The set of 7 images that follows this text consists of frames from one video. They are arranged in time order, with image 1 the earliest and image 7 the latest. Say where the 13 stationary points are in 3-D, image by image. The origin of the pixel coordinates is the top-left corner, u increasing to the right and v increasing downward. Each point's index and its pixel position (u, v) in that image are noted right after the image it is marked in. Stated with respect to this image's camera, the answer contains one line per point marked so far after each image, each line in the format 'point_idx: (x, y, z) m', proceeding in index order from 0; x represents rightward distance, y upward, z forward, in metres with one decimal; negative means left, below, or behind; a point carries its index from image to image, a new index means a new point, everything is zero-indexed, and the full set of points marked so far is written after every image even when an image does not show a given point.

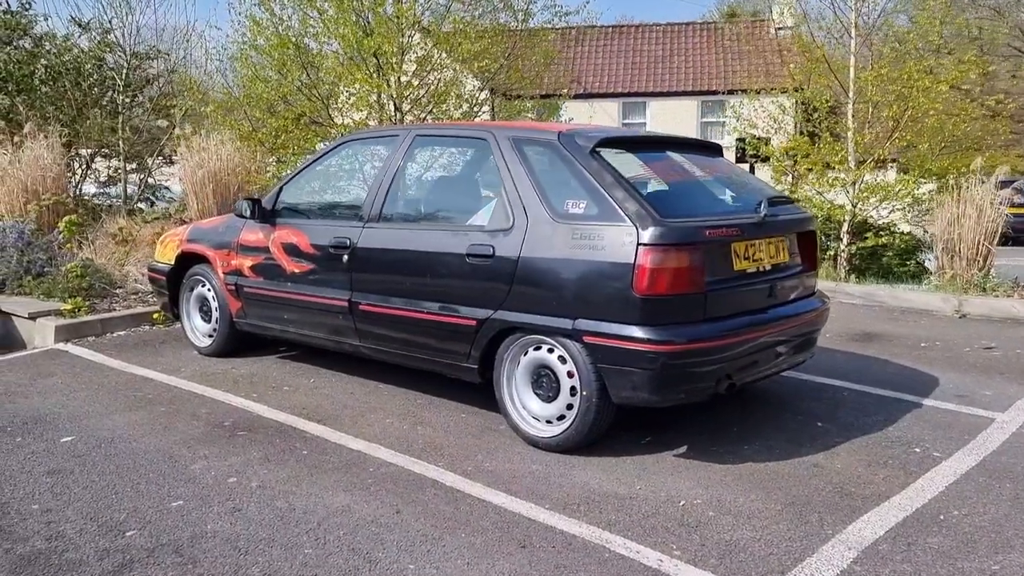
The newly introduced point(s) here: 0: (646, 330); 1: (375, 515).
0: (+0.6, -0.2, +3.9) m
1: (-0.5, -0.9, +3.5) m
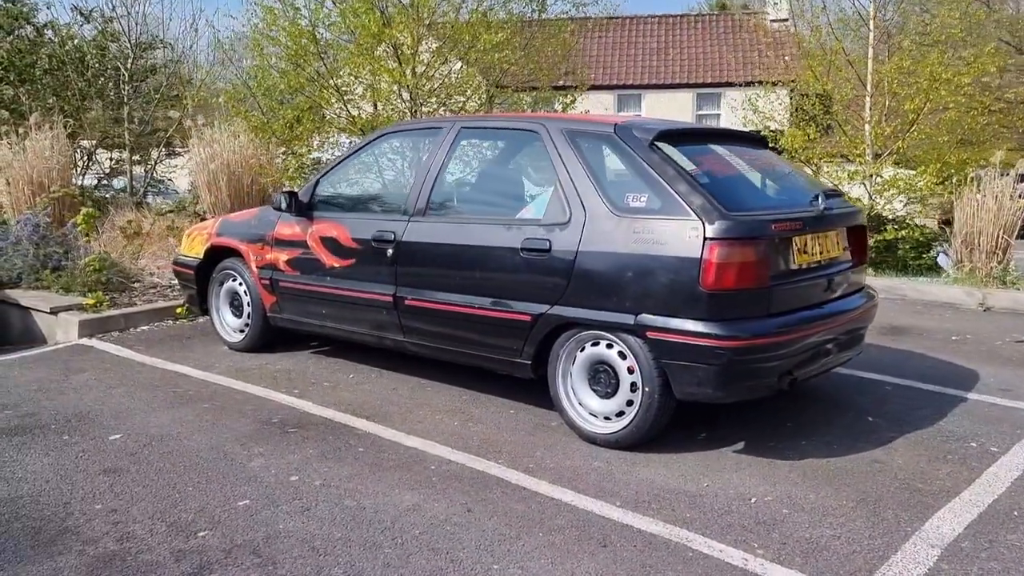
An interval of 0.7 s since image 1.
0: (+0.9, -0.2, +3.8) m
1: (-0.2, -0.9, +3.4) m
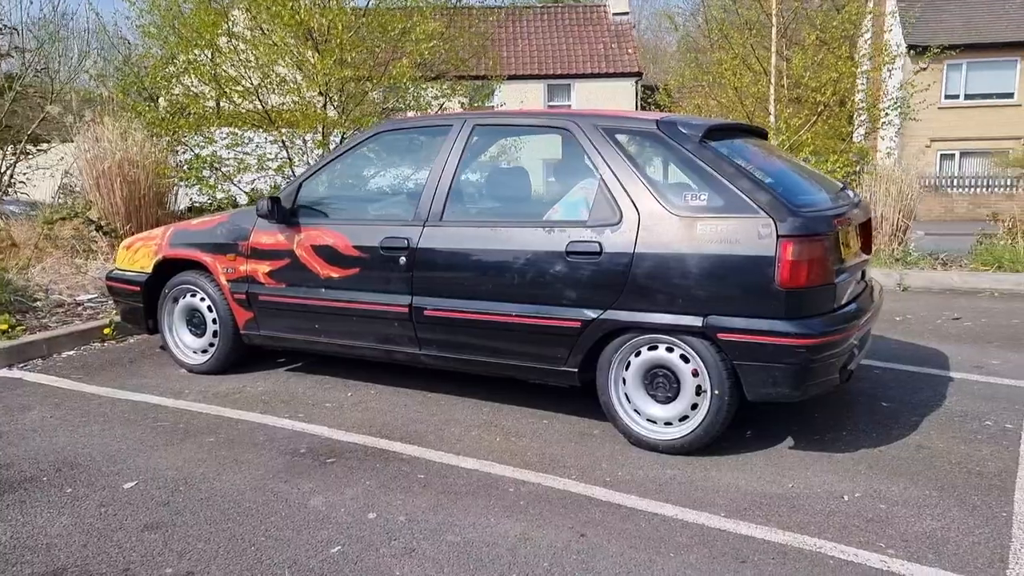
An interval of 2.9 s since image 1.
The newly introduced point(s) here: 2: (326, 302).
0: (+1.2, -0.2, +3.8) m
1: (+0.2, -0.9, +3.2) m
2: (-1.0, -0.1, +4.9) m
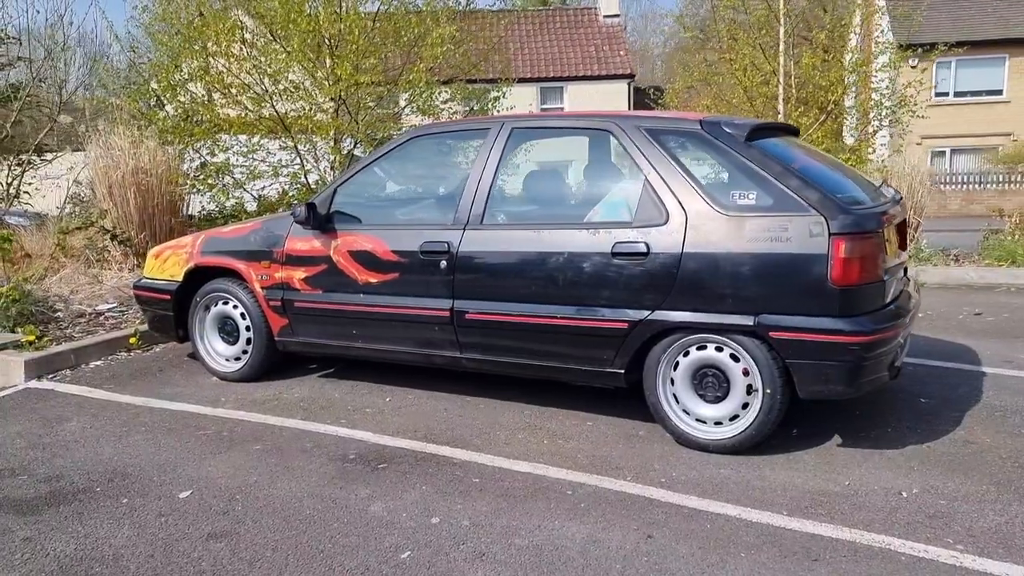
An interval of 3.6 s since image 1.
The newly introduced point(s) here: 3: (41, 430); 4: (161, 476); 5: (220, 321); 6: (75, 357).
0: (+1.4, -0.1, +3.8) m
1: (+0.4, -0.9, +3.2) m
2: (-0.8, -0.1, +4.8) m
3: (-2.5, -0.7, +4.7) m
4: (-1.5, -0.8, +3.9) m
5: (-1.8, -0.2, +5.5) m
6: (-2.9, -0.5, +6.0) m
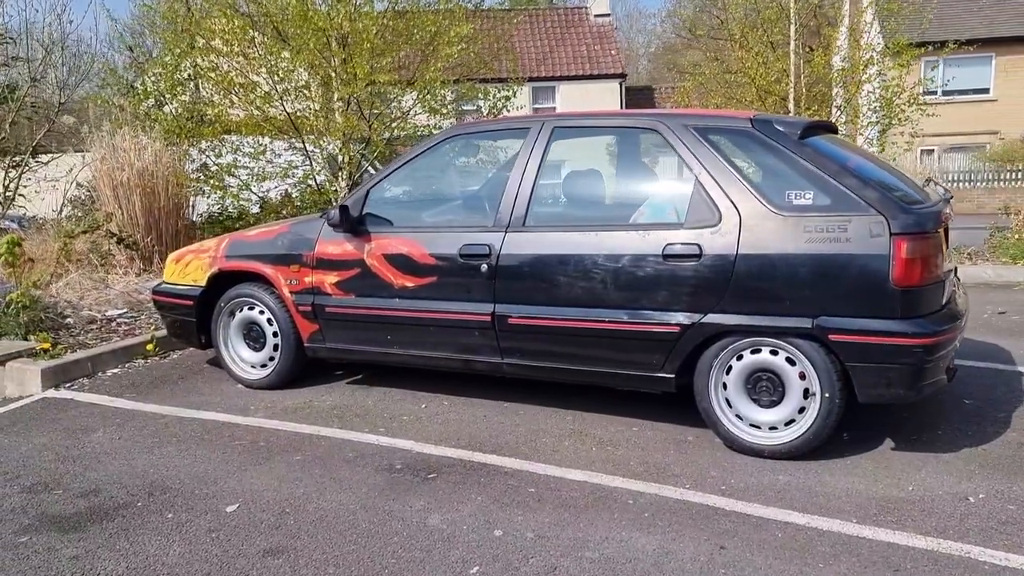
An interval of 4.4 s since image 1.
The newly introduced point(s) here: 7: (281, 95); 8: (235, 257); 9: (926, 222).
0: (+1.6, -0.1, +3.7) m
1: (+0.7, -0.9, +3.1) m
2: (-0.6, -0.1, +4.7) m
3: (-2.2, -0.8, +4.5) m
4: (-1.3, -0.8, +3.7) m
5: (-1.6, -0.2, +5.3) m
6: (-2.7, -0.5, +5.8) m
7: (-2.3, +1.9, +8.9) m
8: (-1.6, +0.2, +5.2) m
9: (+1.7, +0.3, +3.7) m
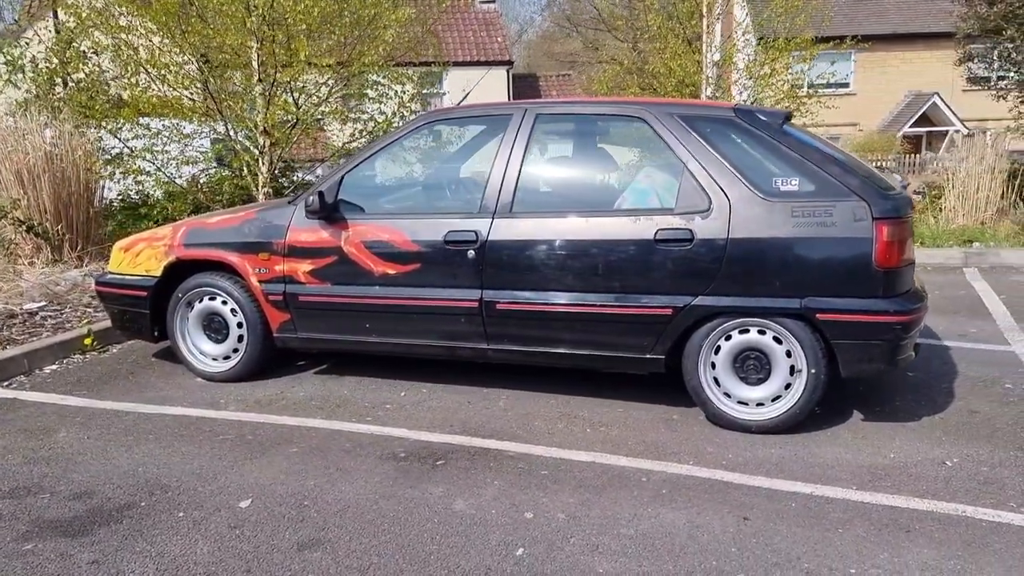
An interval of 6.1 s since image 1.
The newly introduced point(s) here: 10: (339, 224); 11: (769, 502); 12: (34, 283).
0: (+1.6, -0.1, +4.0) m
1: (+0.8, -0.9, +3.3) m
2: (-0.7, -0.1, +4.7) m
3: (-2.3, -0.7, +4.2) m
4: (-1.2, -0.8, +3.6) m
5: (-1.8, -0.2, +5.1) m
6: (-3.0, -0.4, +5.4) m
7: (-3.0, +2.0, +8.5) m
8: (-1.8, +0.2, +5.0) m
9: (+1.8, +0.4, +4.0) m
10: (-0.9, +0.3, +4.7) m
11: (+1.0, -0.8, +3.4) m
12: (-3.9, 0.0, +7.3) m
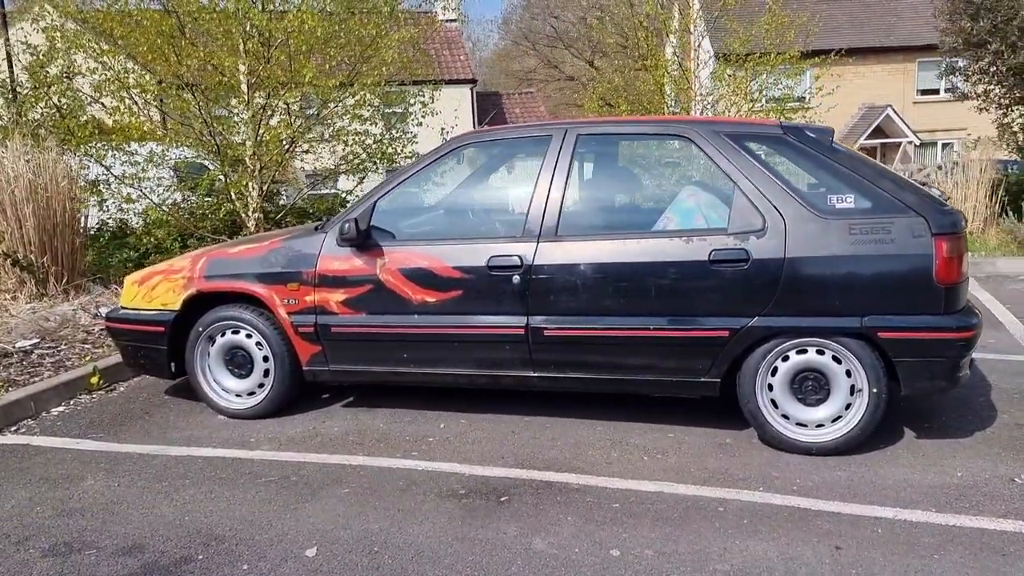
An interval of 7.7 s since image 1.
0: (+1.9, -0.1, +3.9) m
1: (+1.1, -0.9, +3.2) m
2: (-0.5, -0.2, +4.5) m
3: (-2.0, -0.9, +4.0) m
4: (-0.9, -0.9, +3.4) m
5: (-1.6, -0.4, +4.9) m
6: (-2.8, -0.7, +5.2) m
7: (-3.0, +1.7, +8.3) m
8: (-1.6, +0.1, +4.8) m
9: (+2.0, +0.3, +4.0) m
10: (-0.7, +0.2, +4.6) m
11: (+1.3, -0.9, +3.3) m
12: (-3.8, -0.2, +7.0) m
